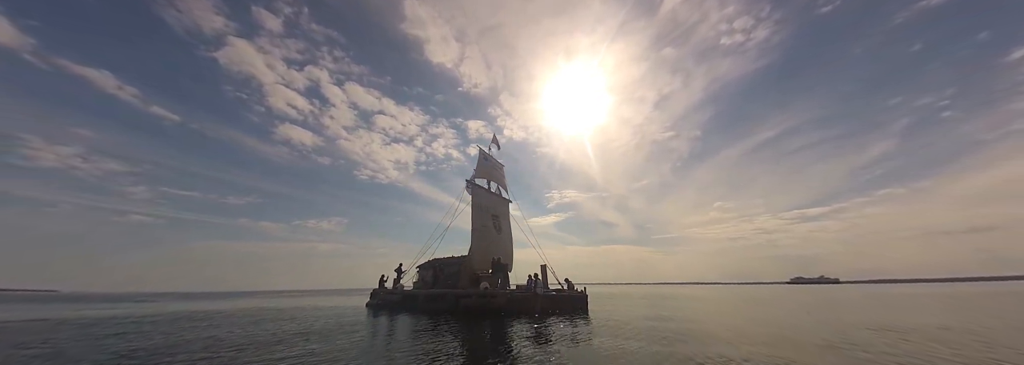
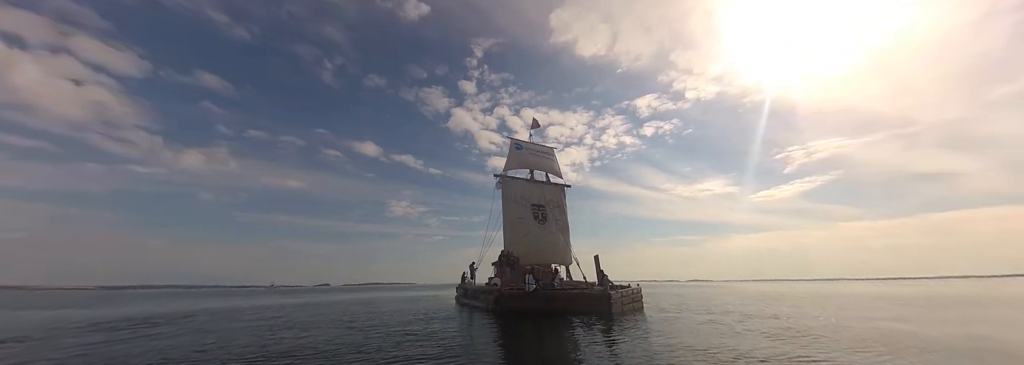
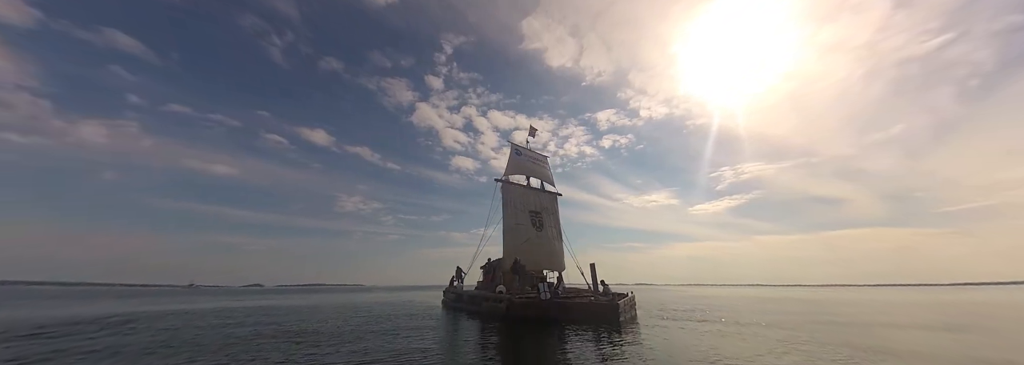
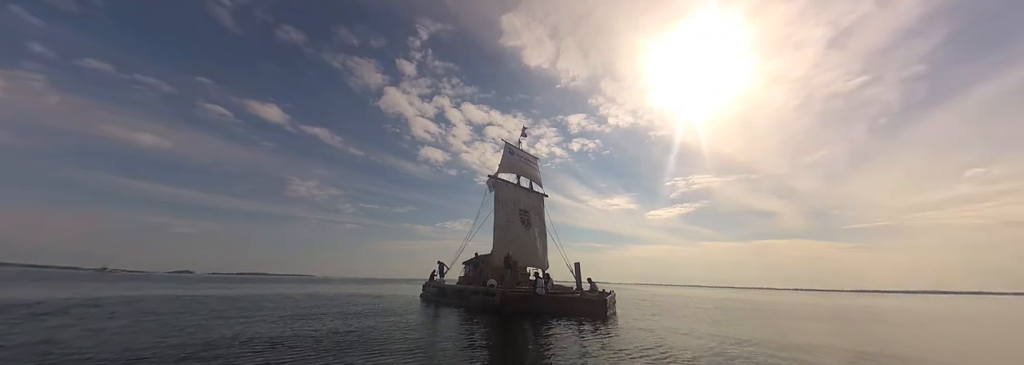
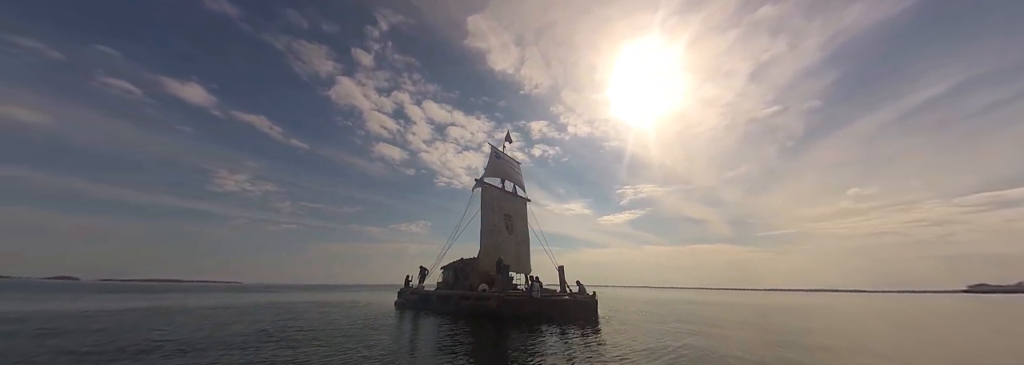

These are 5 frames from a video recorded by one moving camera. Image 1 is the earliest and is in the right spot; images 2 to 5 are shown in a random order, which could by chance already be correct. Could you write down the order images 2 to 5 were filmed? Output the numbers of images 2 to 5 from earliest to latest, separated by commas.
5, 4, 3, 2
